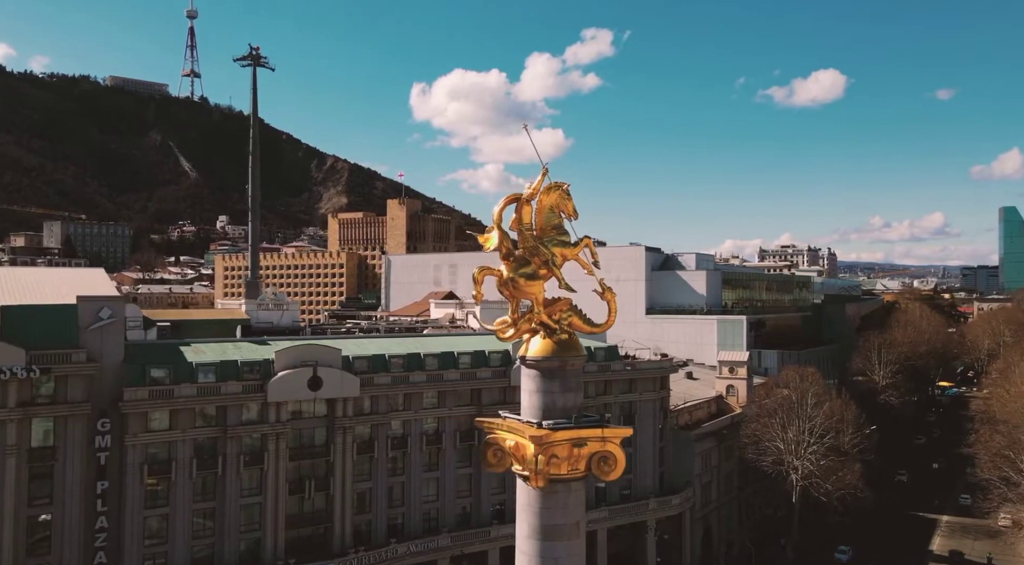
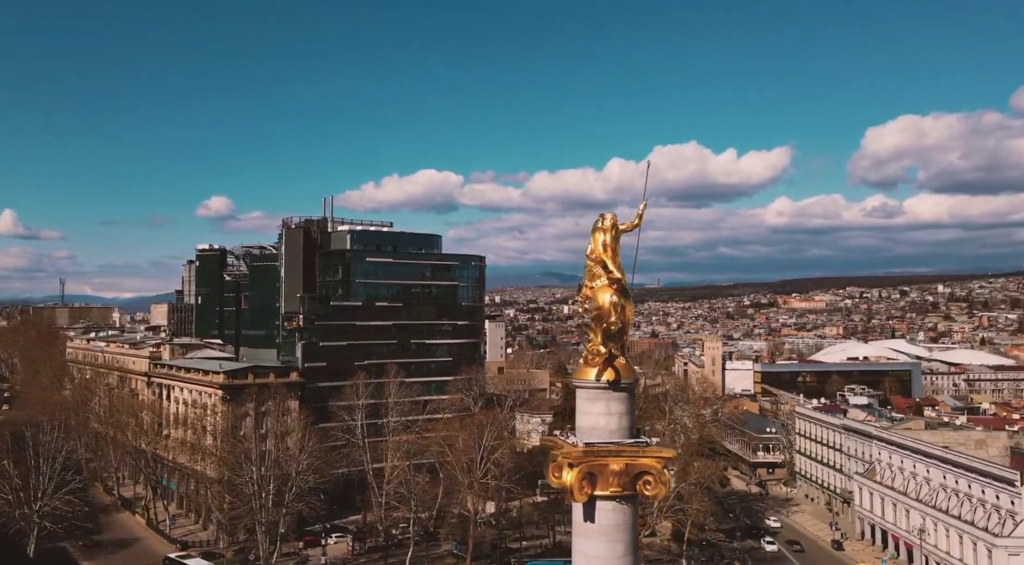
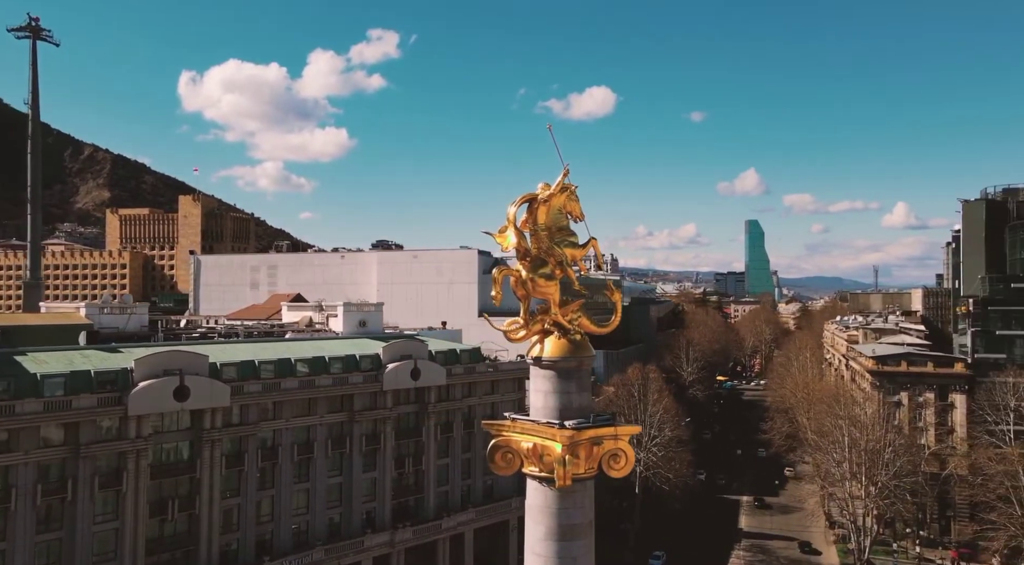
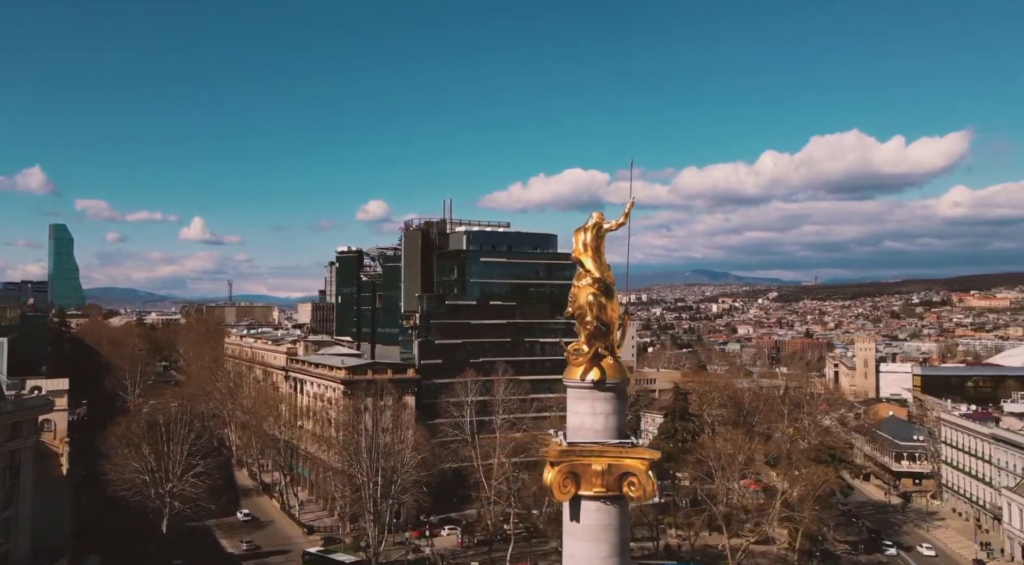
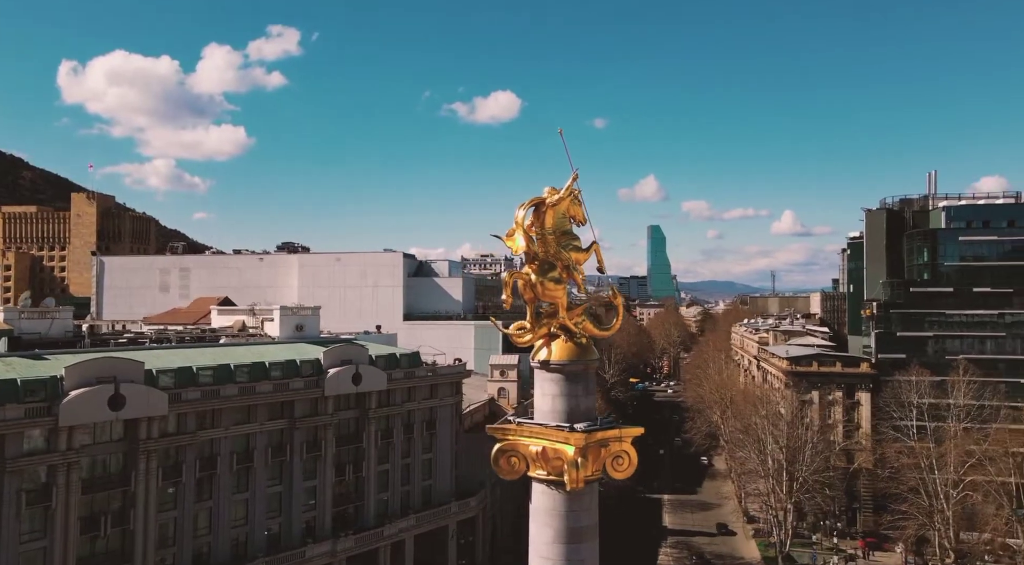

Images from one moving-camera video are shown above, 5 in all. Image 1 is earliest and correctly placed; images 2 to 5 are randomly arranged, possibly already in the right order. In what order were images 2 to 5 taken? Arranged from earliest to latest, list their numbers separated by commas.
3, 5, 4, 2
